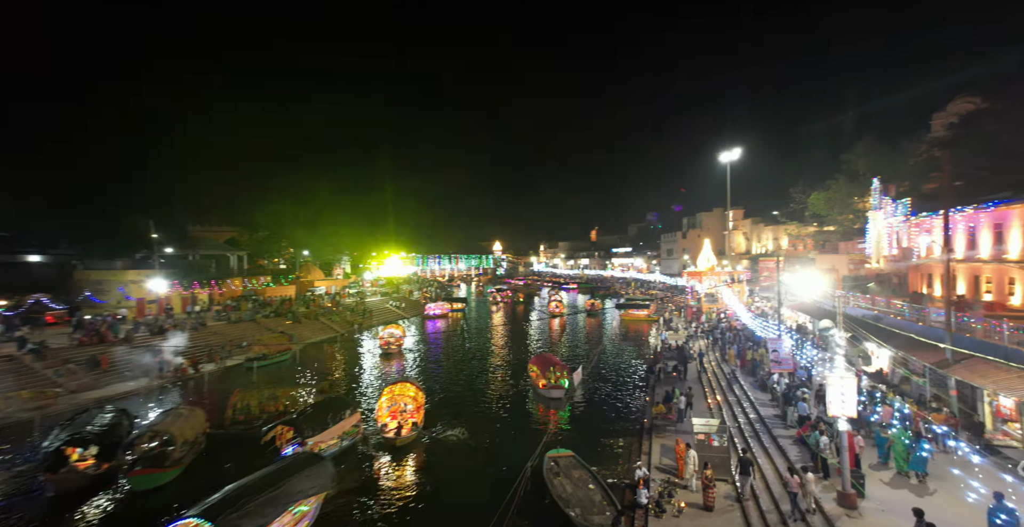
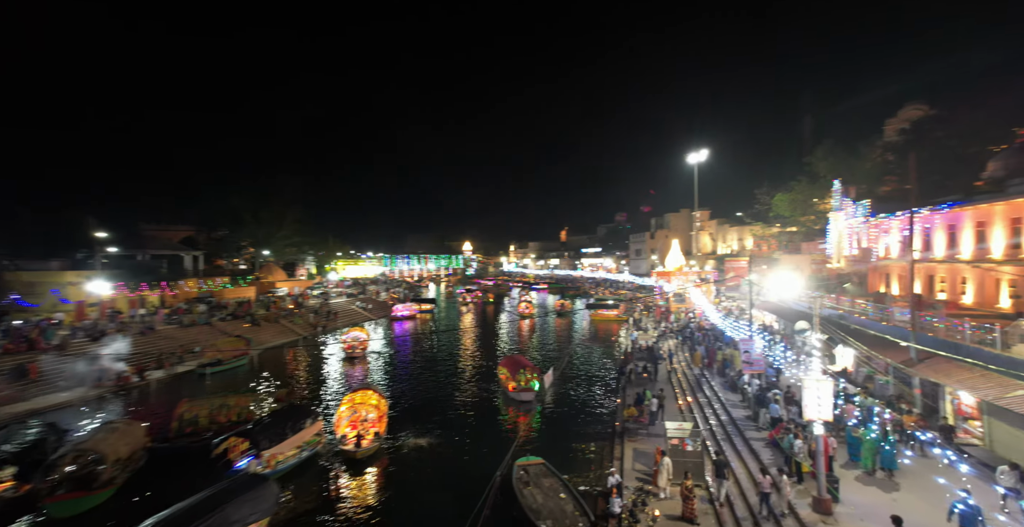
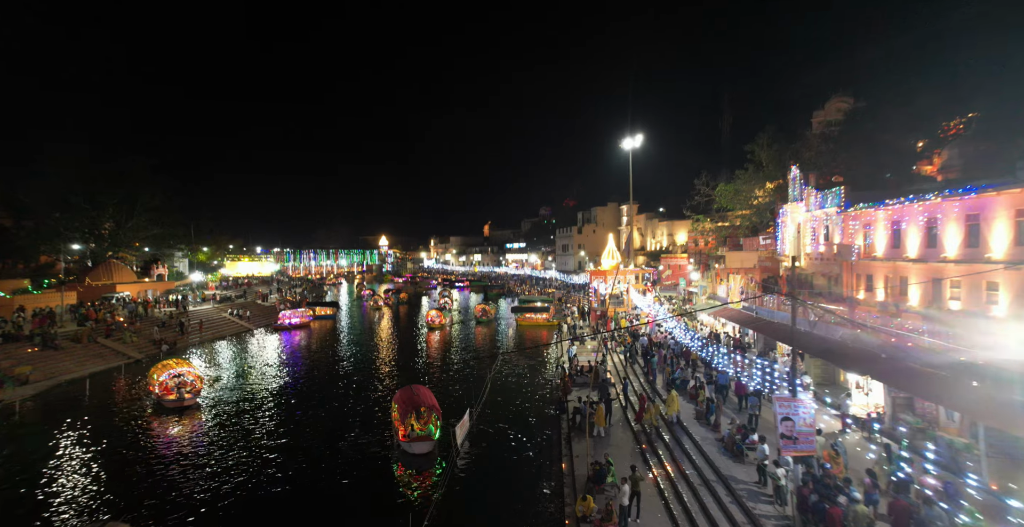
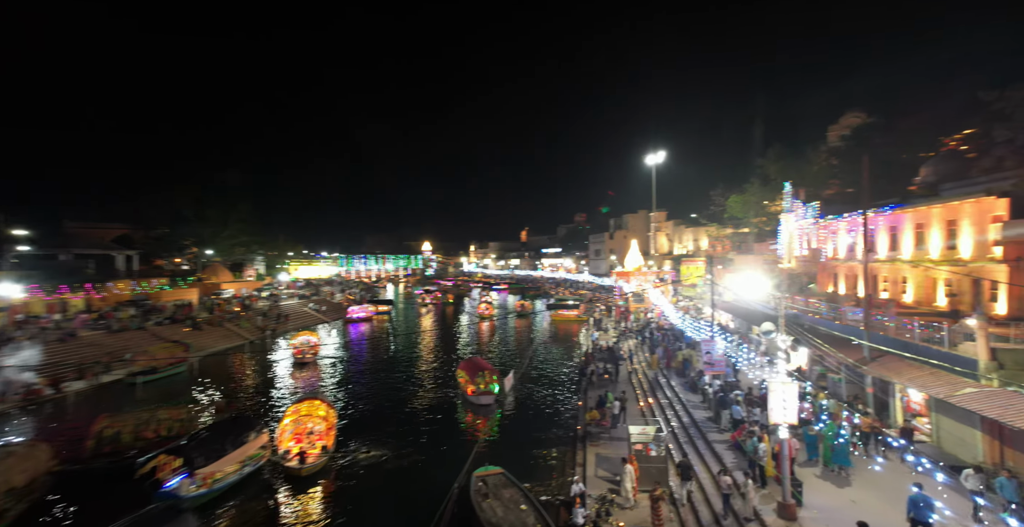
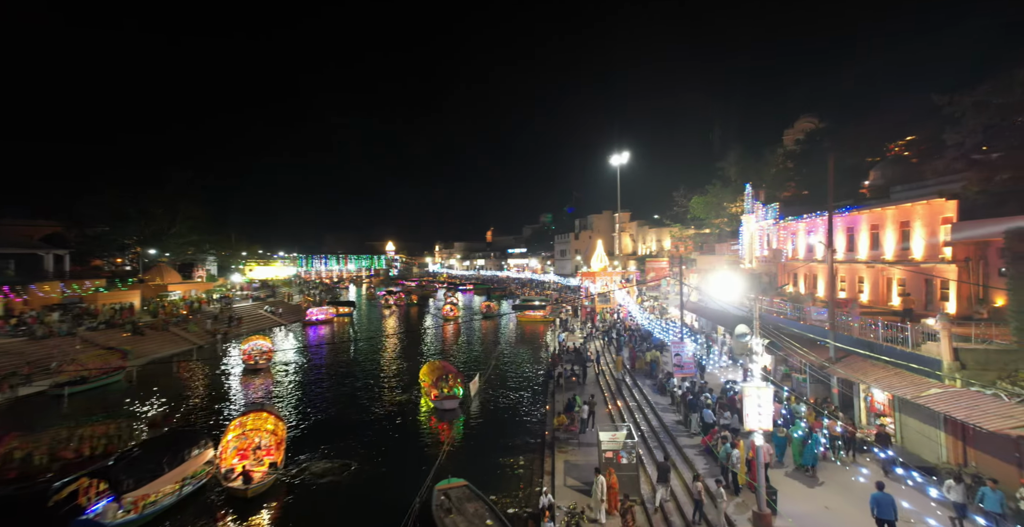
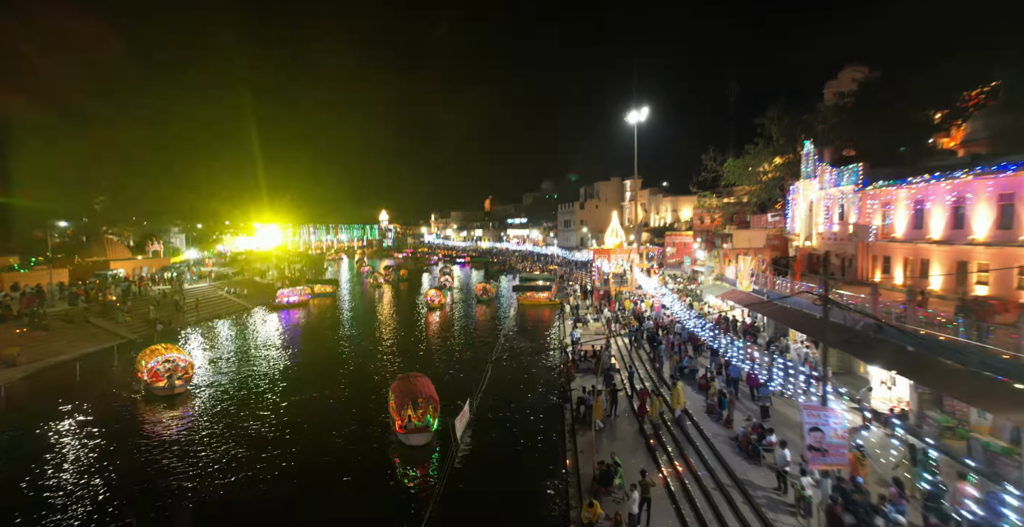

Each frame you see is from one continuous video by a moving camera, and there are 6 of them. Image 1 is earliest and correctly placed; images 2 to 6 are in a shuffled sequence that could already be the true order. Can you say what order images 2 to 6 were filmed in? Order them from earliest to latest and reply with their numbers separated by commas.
2, 4, 5, 3, 6
